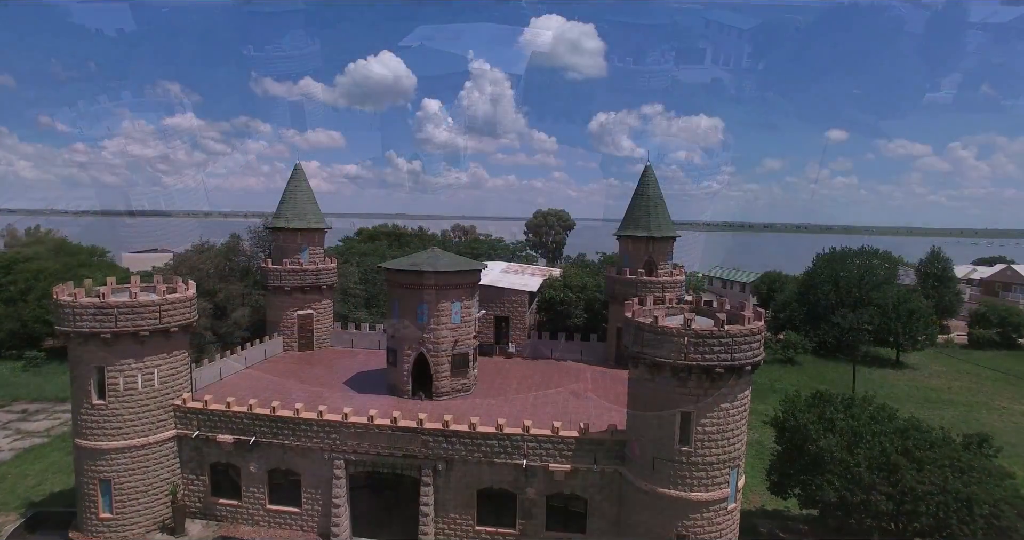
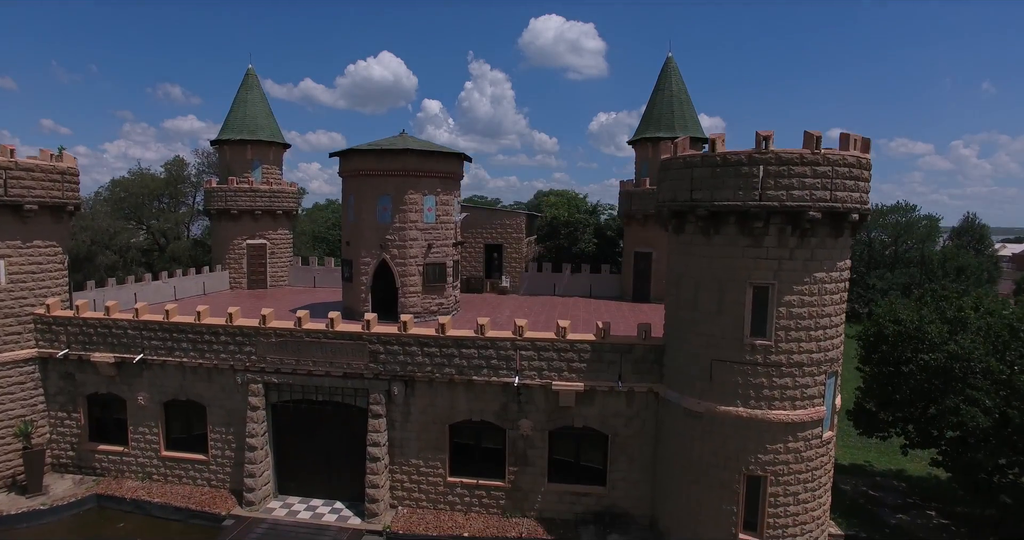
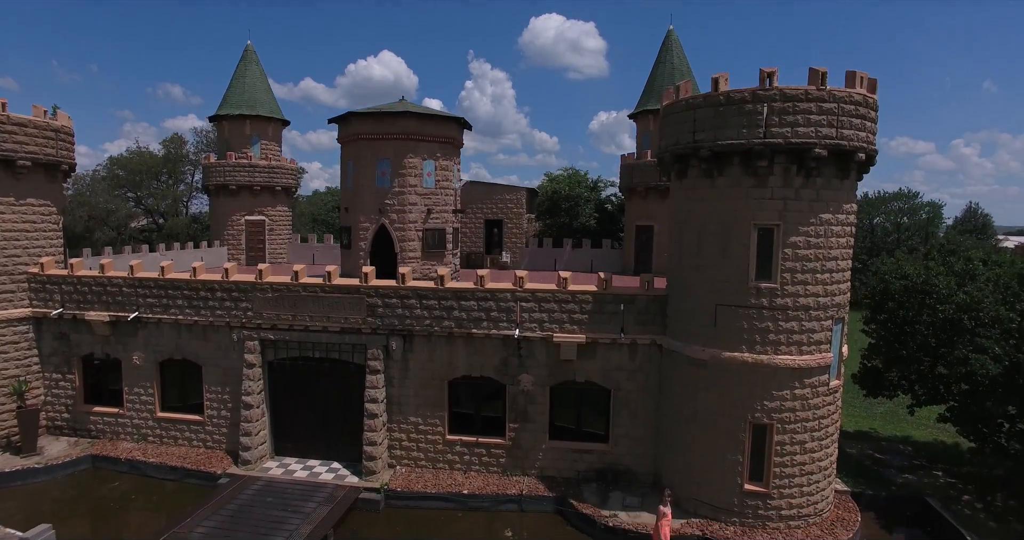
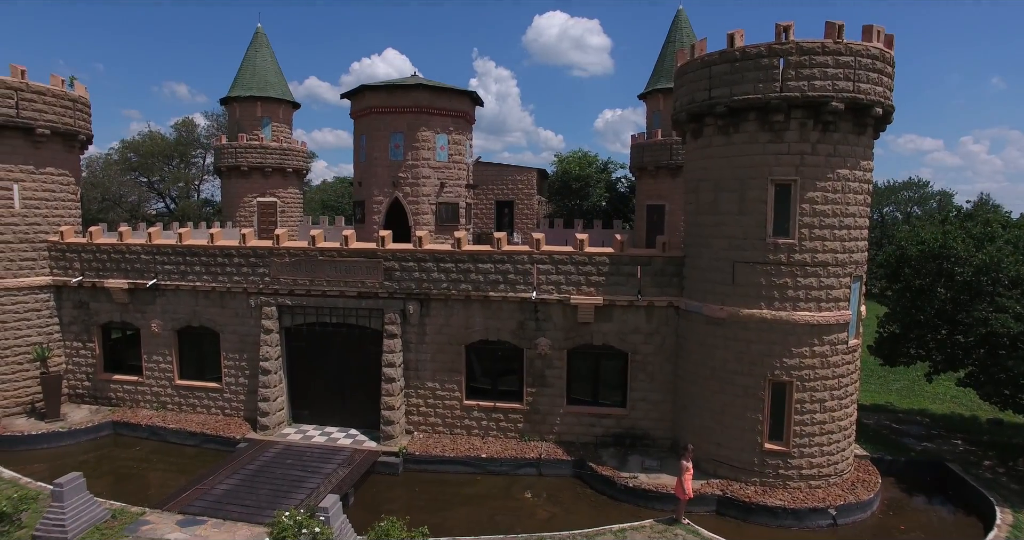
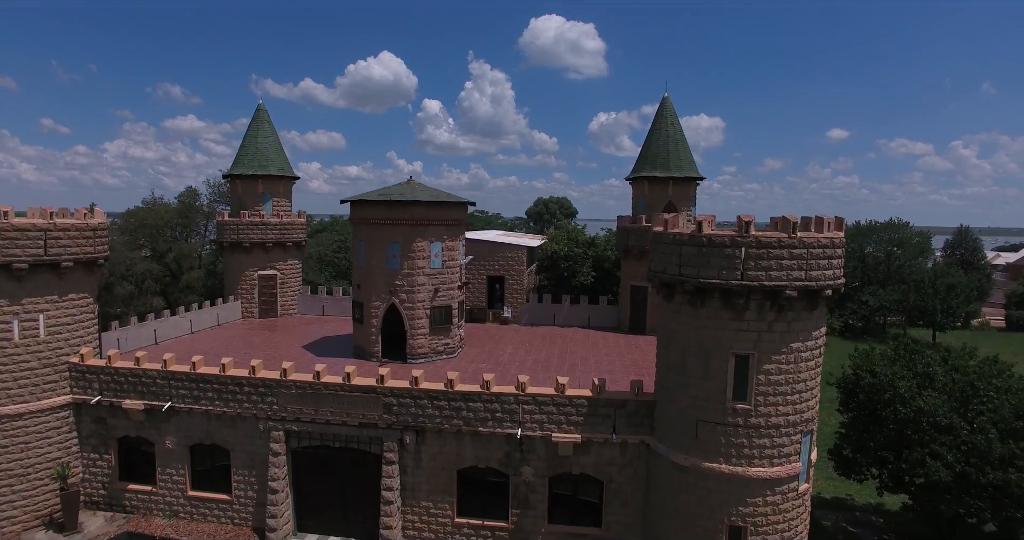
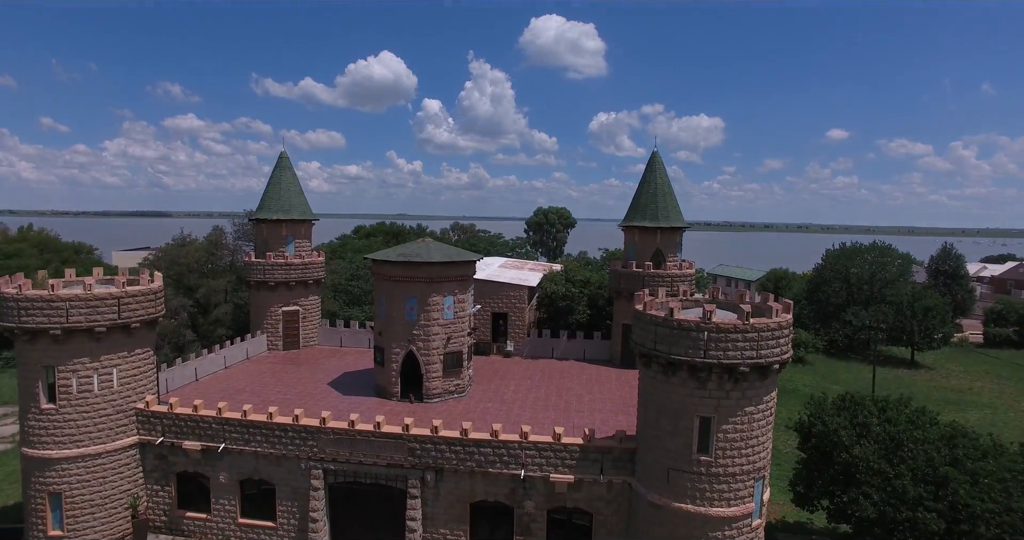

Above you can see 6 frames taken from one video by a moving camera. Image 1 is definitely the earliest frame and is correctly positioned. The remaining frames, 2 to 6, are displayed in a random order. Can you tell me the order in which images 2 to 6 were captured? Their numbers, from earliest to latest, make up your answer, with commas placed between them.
6, 5, 2, 3, 4
